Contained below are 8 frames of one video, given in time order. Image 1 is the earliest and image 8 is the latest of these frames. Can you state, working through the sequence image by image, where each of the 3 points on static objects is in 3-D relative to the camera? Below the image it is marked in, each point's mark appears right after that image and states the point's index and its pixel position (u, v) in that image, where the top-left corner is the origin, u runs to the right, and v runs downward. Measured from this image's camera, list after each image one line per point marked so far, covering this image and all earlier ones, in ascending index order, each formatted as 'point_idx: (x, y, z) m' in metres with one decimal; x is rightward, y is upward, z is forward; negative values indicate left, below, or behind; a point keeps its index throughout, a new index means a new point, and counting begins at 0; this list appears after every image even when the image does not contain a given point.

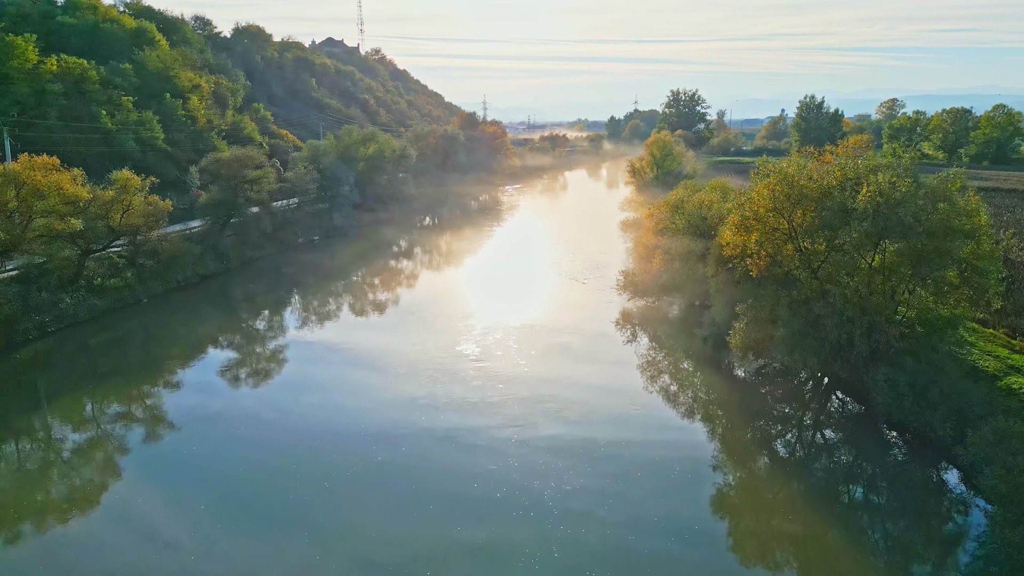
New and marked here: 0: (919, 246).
0: (+10.6, +1.1, +18.7) m
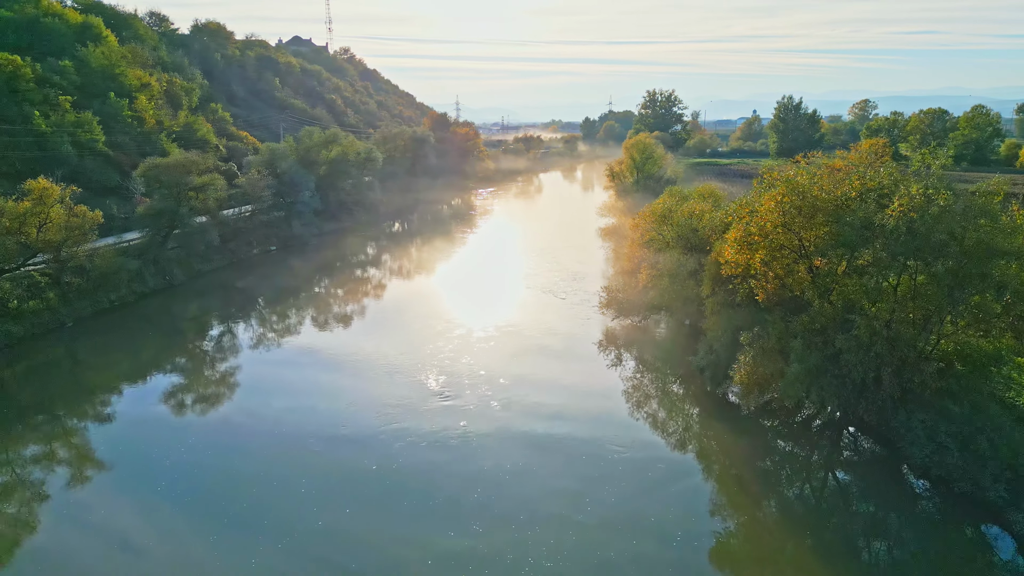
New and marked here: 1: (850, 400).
0: (+9.9, +0.4, +15.9) m
1: (+8.4, -2.8, +17.7) m
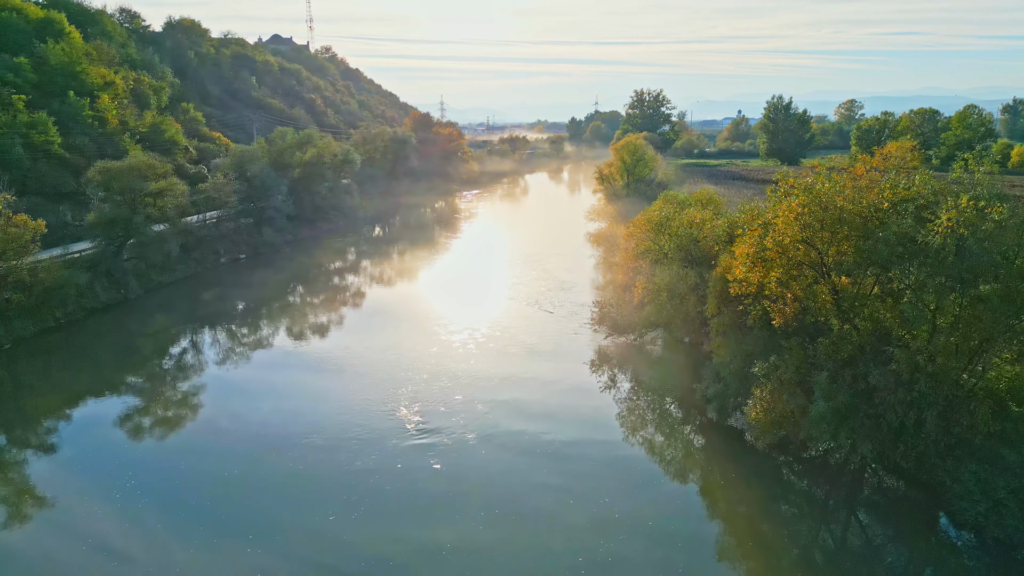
0: (+9.6, -0.1, +13.6) m
1: (+8.0, -3.3, +15.4) m
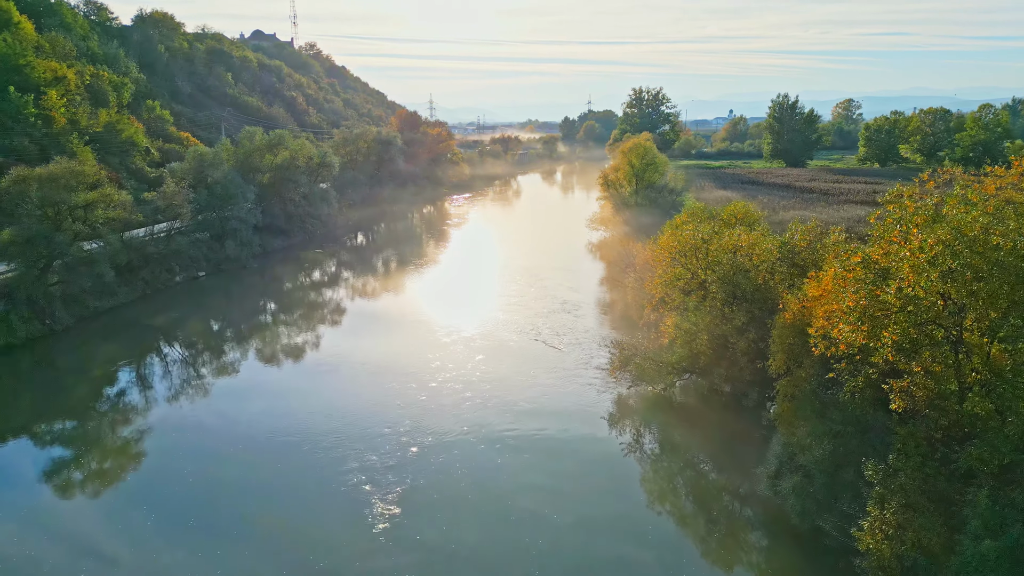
0: (+9.7, -1.2, +8.6) m
1: (+8.2, -4.5, +10.4) m
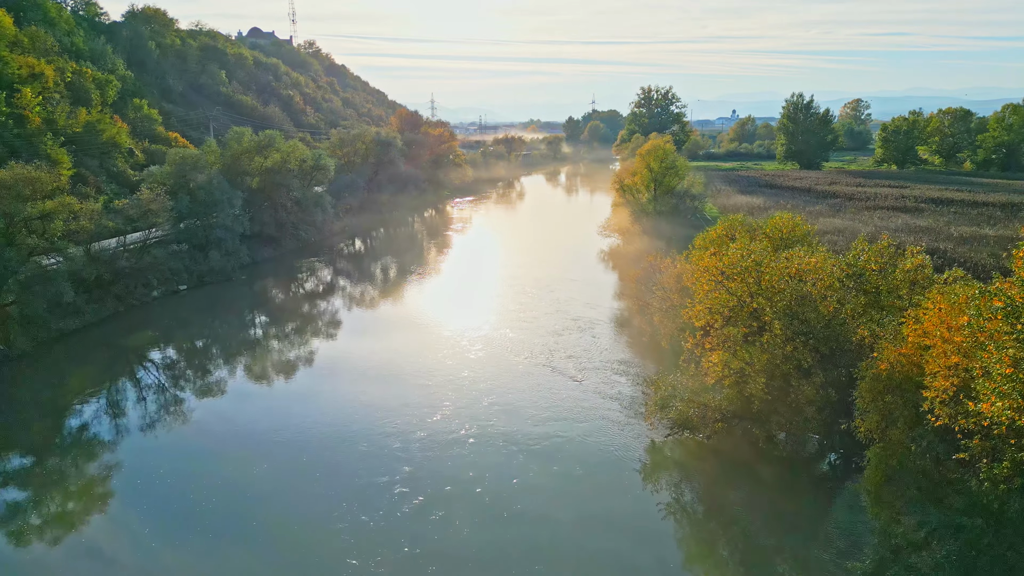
0: (+10.2, -2.0, +5.3) m
1: (+8.6, -5.2, +7.1) m
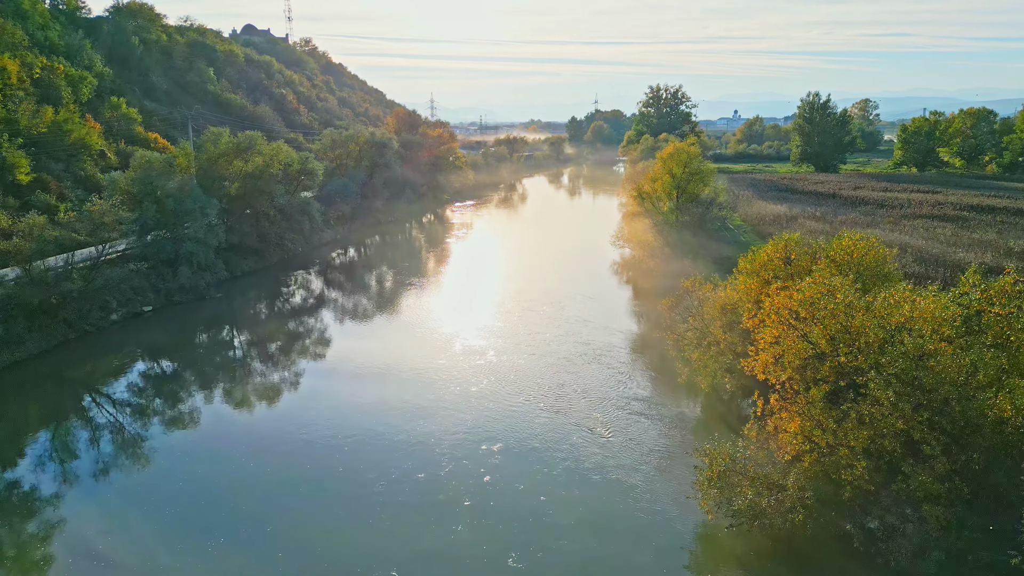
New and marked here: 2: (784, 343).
0: (+10.5, -3.0, +1.3) m
1: (+8.9, -6.2, +3.0) m
2: (+5.8, -1.2, +14.6) m
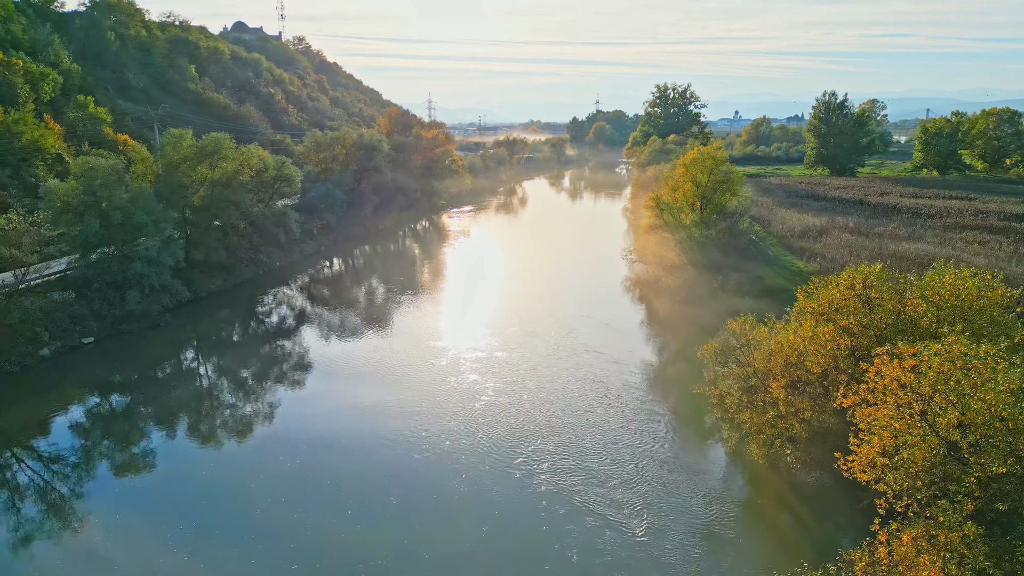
0: (+10.6, -4.0, -3.2) m
1: (+9.0, -7.2, -1.4) m
2: (+5.9, -2.3, +10.1) m
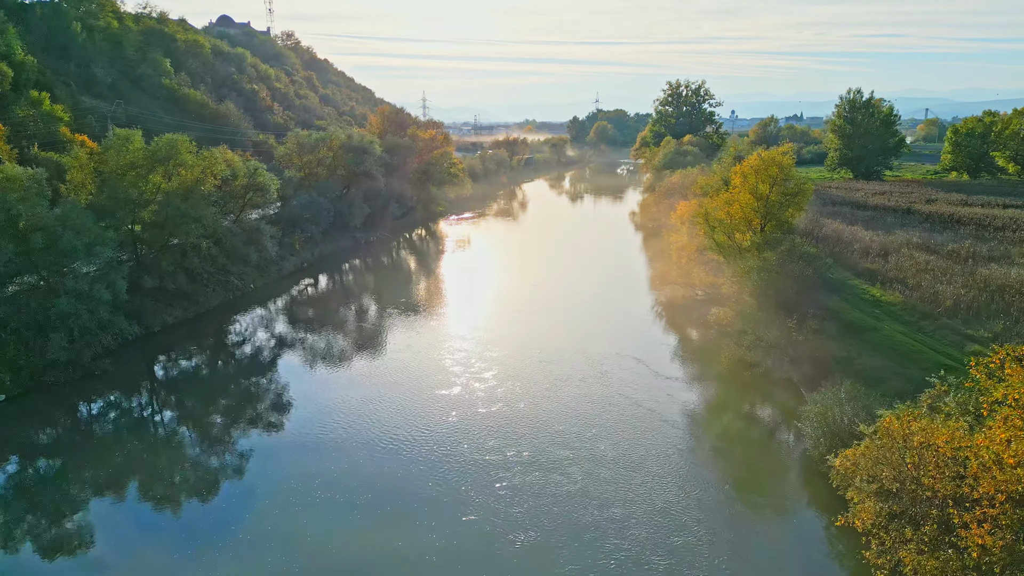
0: (+11.6, -5.3, -8.8) m
1: (+10.0, -8.5, -7.0) m
2: (+6.8, -3.5, +4.5) m
